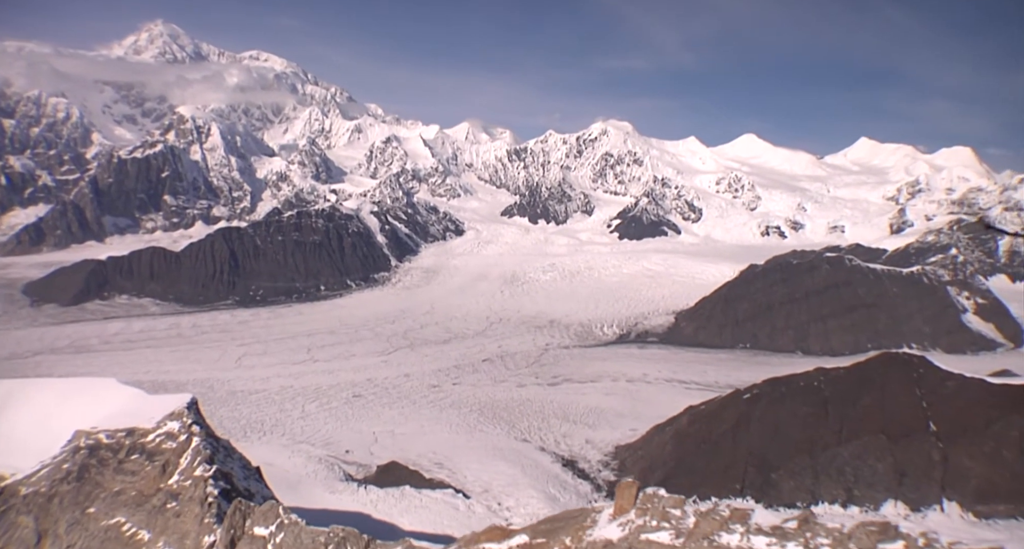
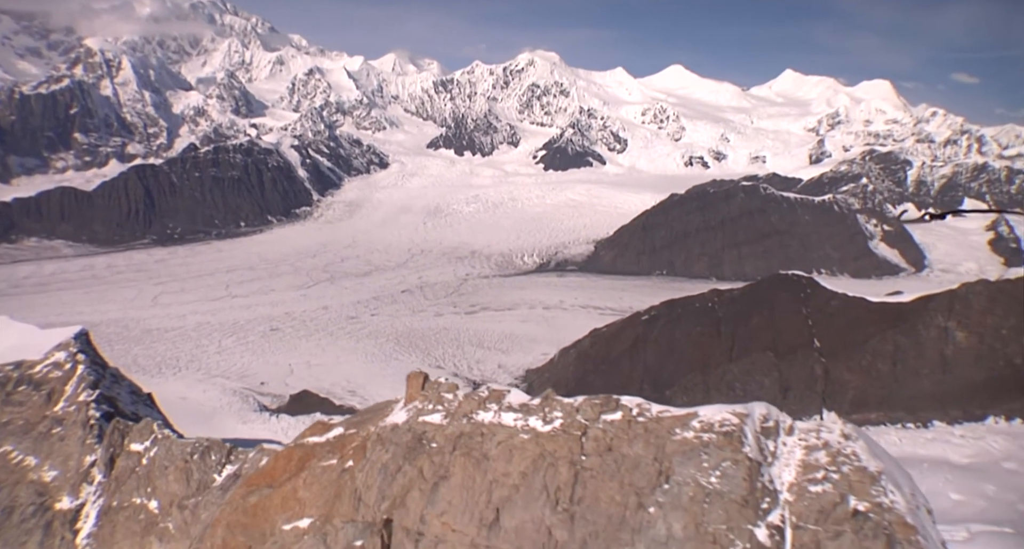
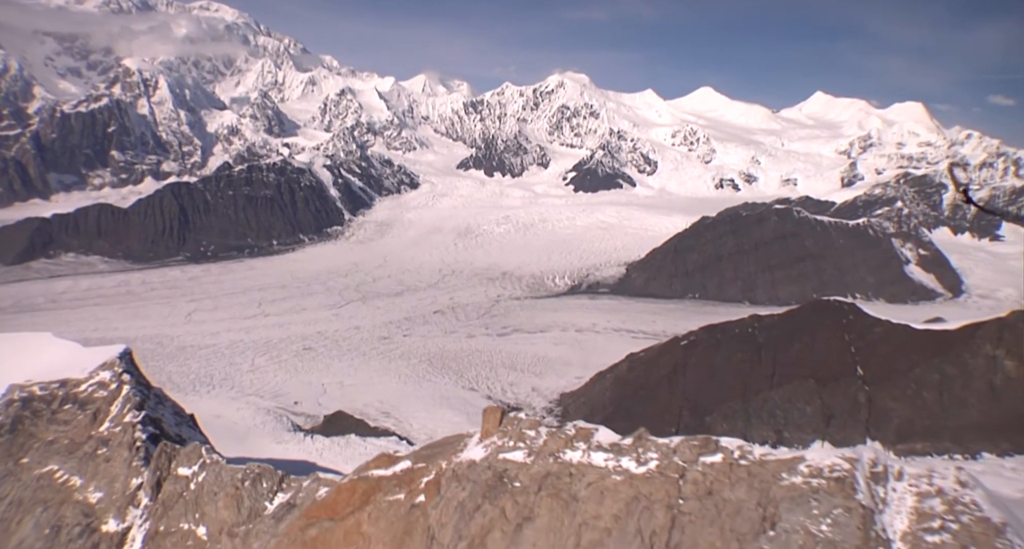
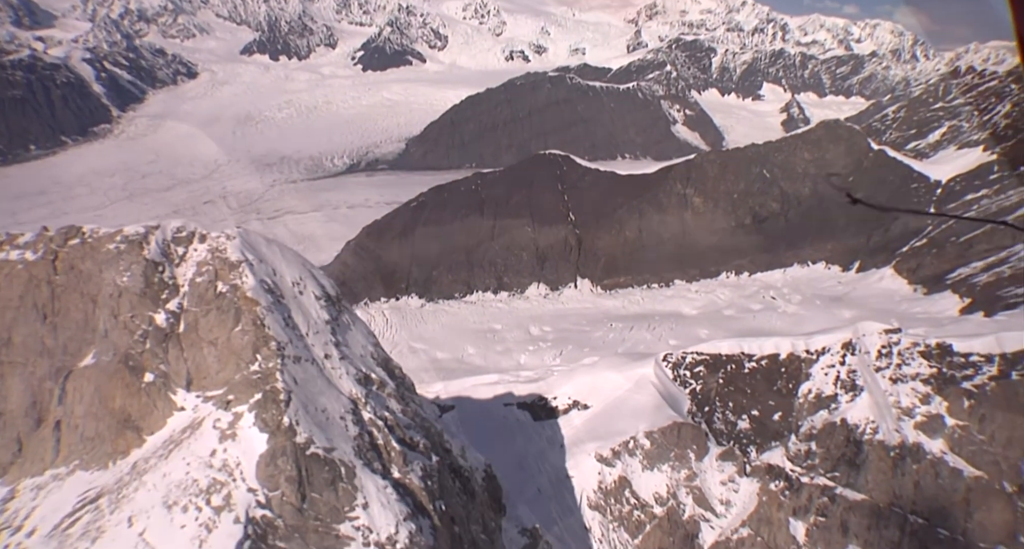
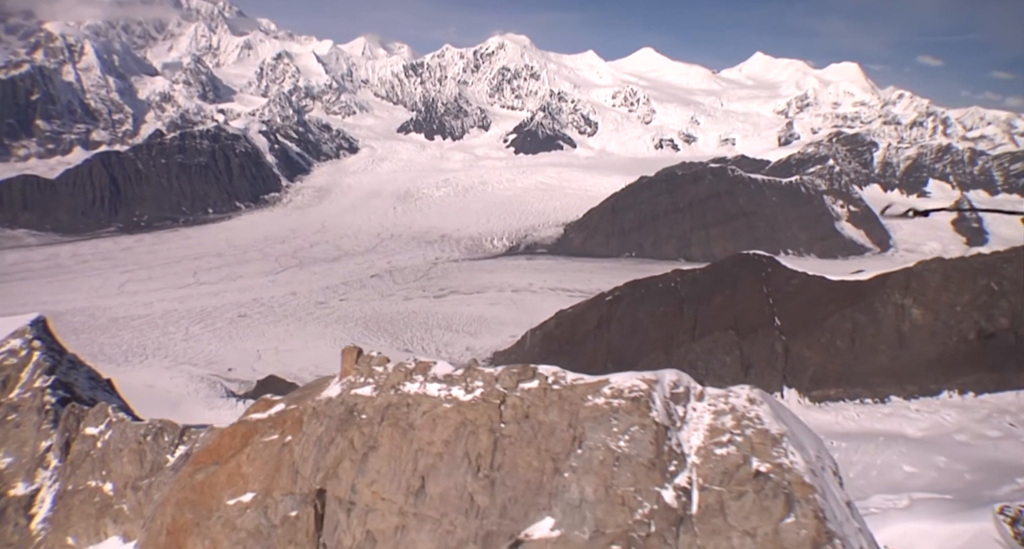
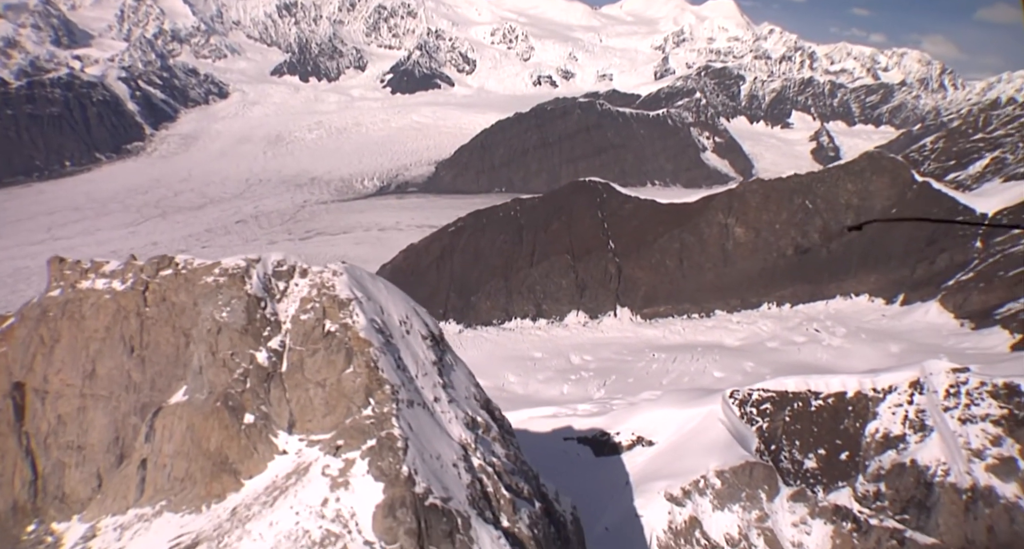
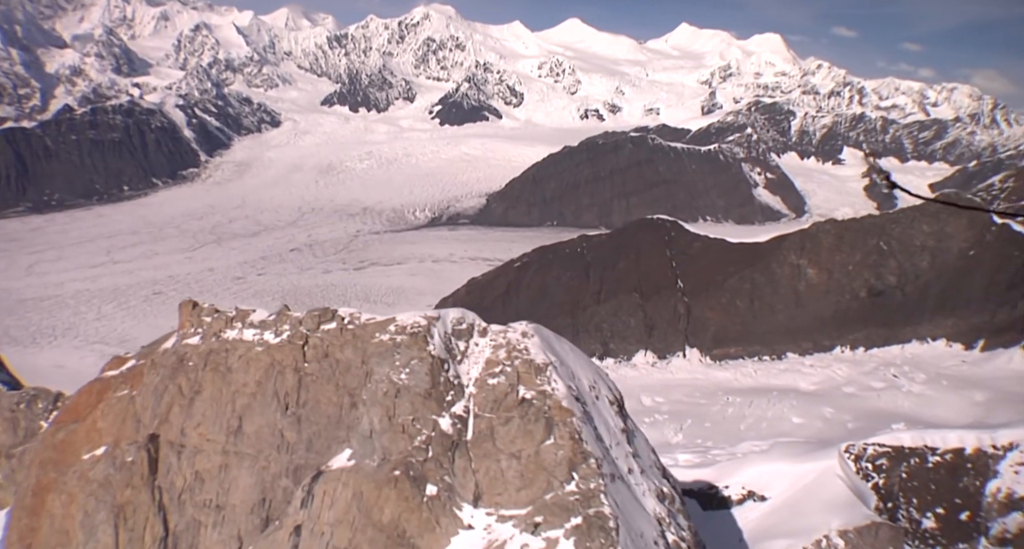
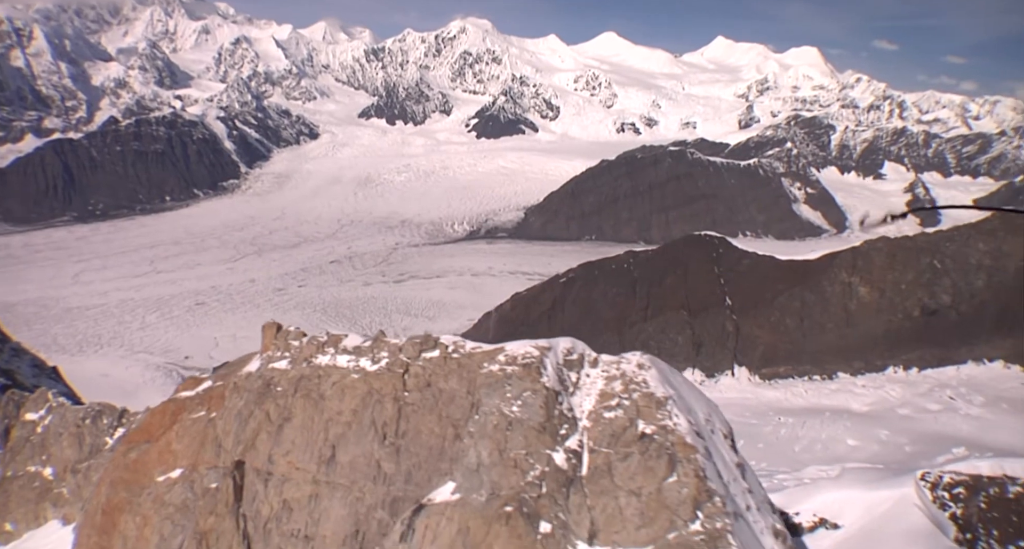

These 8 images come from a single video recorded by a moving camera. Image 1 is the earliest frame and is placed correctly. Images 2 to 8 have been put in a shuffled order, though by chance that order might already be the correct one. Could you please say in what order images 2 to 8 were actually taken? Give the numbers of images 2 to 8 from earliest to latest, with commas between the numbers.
3, 2, 5, 8, 7, 6, 4
